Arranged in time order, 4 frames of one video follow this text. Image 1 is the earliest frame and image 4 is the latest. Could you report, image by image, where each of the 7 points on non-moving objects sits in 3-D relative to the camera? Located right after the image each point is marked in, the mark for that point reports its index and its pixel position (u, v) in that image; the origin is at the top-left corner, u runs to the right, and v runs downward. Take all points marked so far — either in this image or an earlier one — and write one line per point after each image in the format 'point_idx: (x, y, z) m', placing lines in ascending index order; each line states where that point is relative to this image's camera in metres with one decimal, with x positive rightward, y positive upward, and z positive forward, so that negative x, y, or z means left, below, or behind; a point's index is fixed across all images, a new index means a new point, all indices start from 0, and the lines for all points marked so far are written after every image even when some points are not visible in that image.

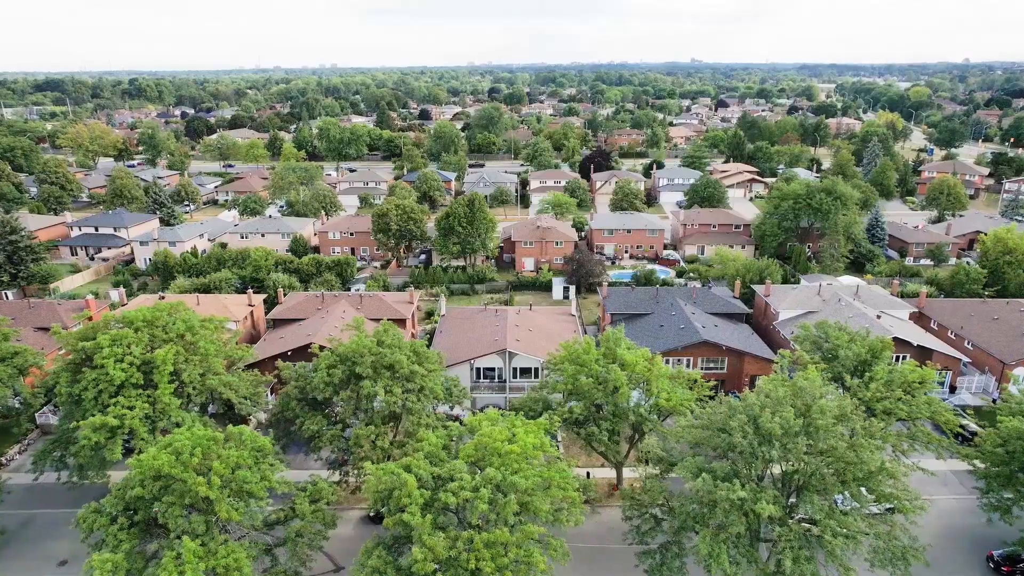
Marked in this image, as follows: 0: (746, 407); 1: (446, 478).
0: (+7.0, -3.5, +19.8) m
1: (-1.9, -5.6, +19.4) m
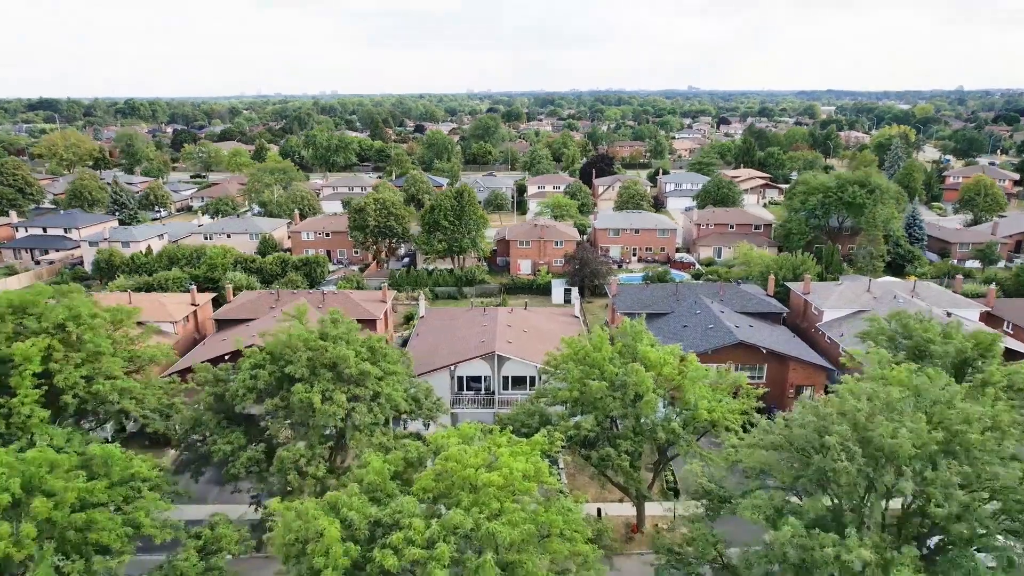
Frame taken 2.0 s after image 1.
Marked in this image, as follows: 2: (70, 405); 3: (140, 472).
0: (+6.6, -2.5, +13.2) m
1: (-2.3, -4.5, +12.7) m
2: (-13.2, -3.5, +19.8) m
3: (-8.6, -4.2, +15.2) m
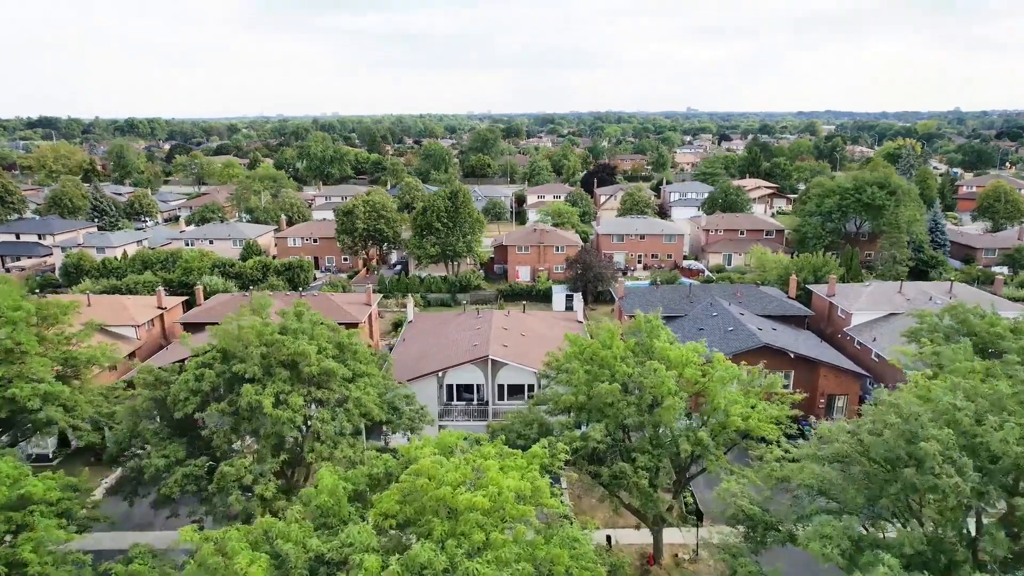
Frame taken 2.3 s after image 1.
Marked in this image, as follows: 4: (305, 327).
0: (+6.5, -2.0, +10.1) m
1: (-2.5, -3.9, +9.5) m
2: (-13.3, -3.1, +16.6) m
3: (-8.7, -3.7, +12.1) m
4: (-5.3, -1.0, +17.0) m
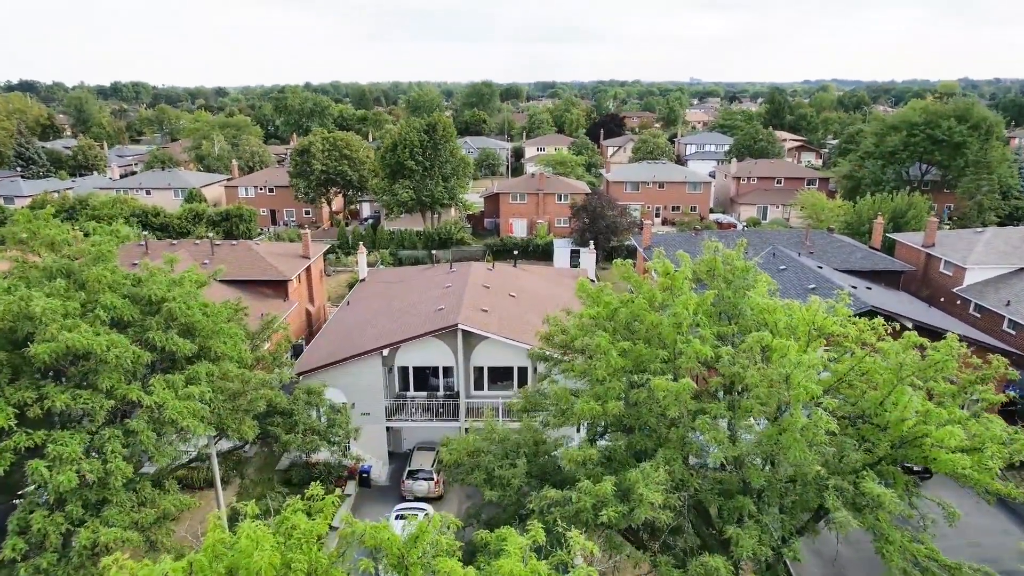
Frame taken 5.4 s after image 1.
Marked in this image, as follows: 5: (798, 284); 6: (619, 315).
0: (+6.0, -1.0, +1.9) m
1: (-2.9, -3.0, +1.4) m
2: (-13.8, -1.8, +8.5) m
3: (-9.2, -2.6, +4.0) m
4: (-5.8, +0.3, +8.8) m
5: (+7.9, 0.0, +18.4) m
6: (+1.5, -0.4, +9.4) m
